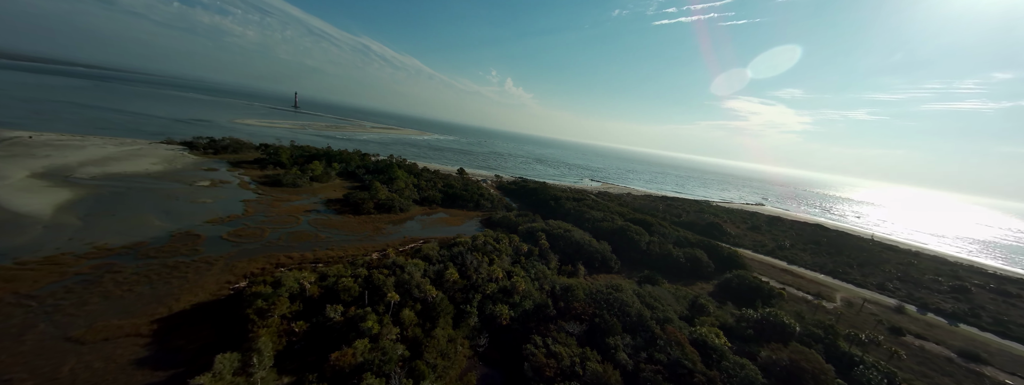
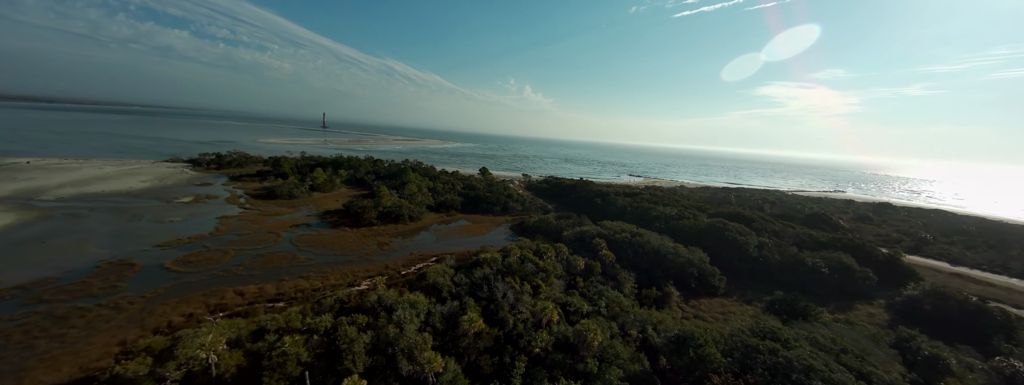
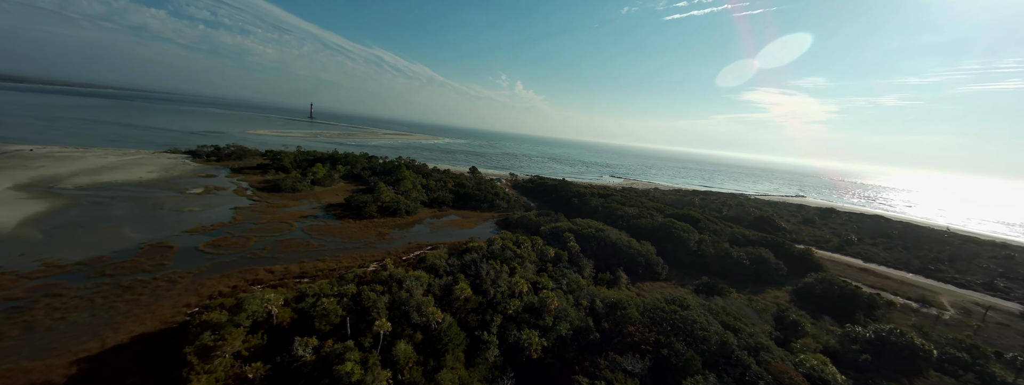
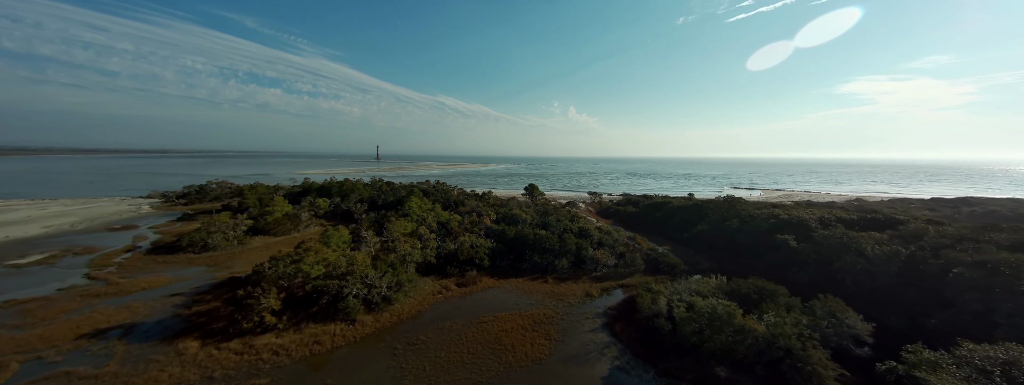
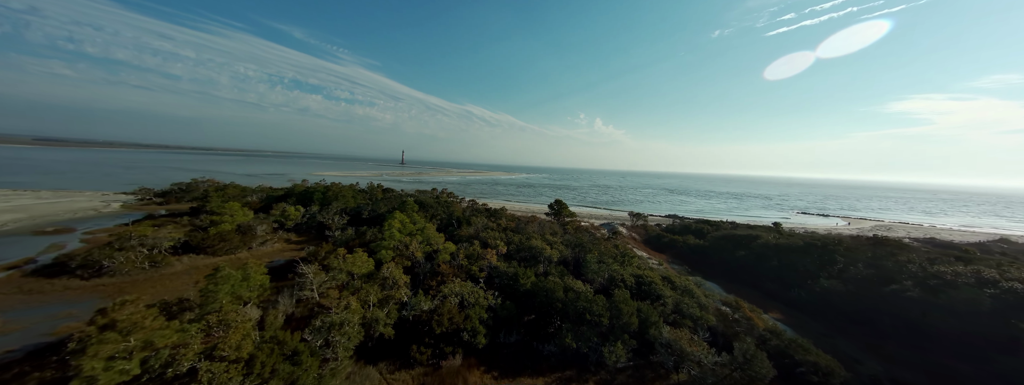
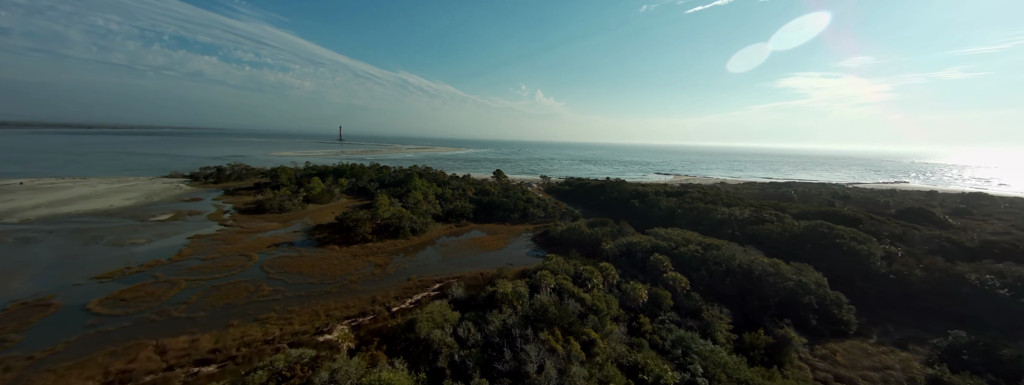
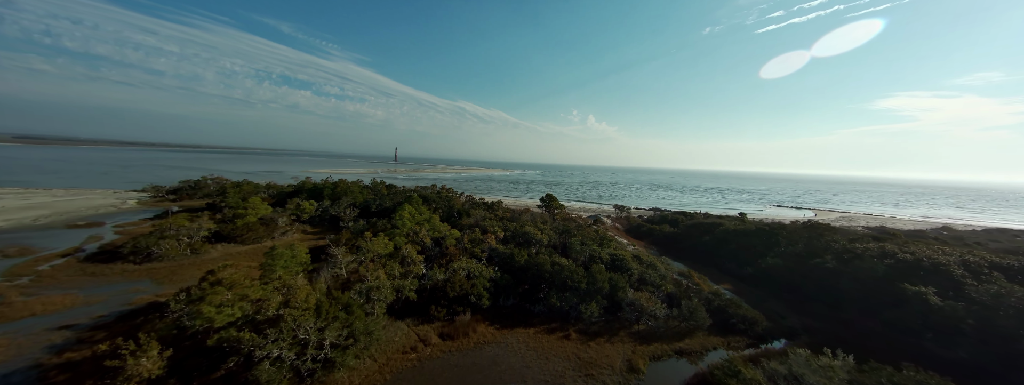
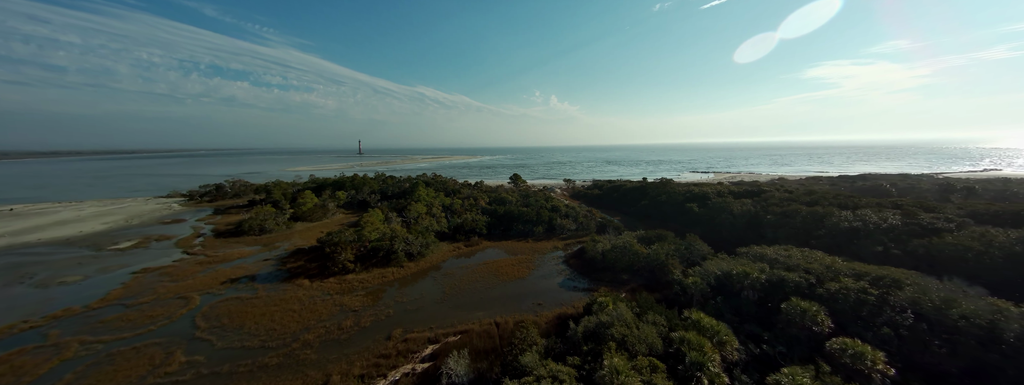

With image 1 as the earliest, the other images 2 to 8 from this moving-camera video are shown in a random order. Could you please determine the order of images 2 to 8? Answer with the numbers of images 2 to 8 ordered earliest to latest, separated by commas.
3, 2, 6, 8, 4, 7, 5
